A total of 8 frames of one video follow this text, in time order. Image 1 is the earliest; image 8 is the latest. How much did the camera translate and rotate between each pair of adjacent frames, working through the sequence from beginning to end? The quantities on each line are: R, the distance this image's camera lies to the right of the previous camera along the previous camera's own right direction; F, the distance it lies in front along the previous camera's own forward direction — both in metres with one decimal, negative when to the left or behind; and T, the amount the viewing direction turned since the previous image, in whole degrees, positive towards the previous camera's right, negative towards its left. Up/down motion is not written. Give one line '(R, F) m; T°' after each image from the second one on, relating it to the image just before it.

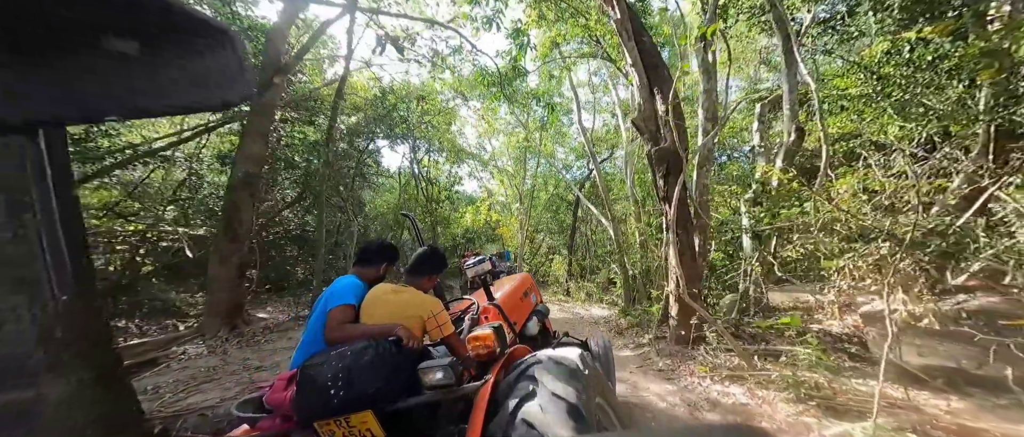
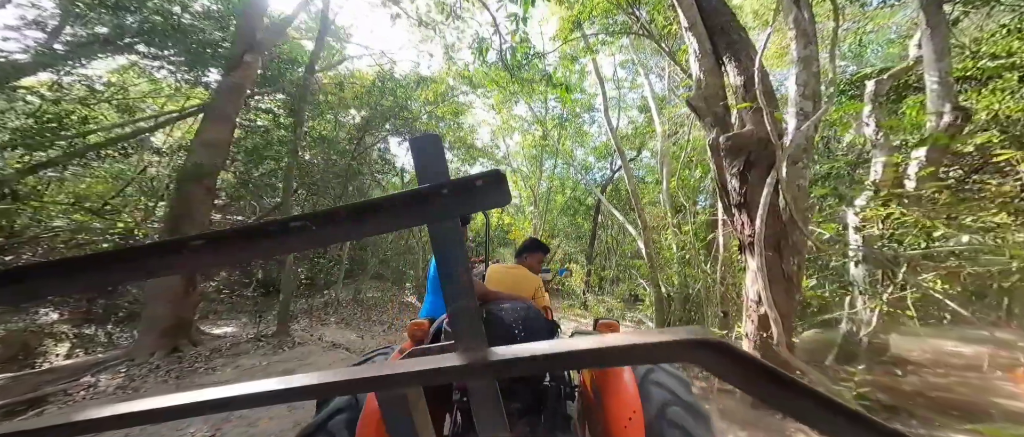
(0.0, +1.1) m; -2°
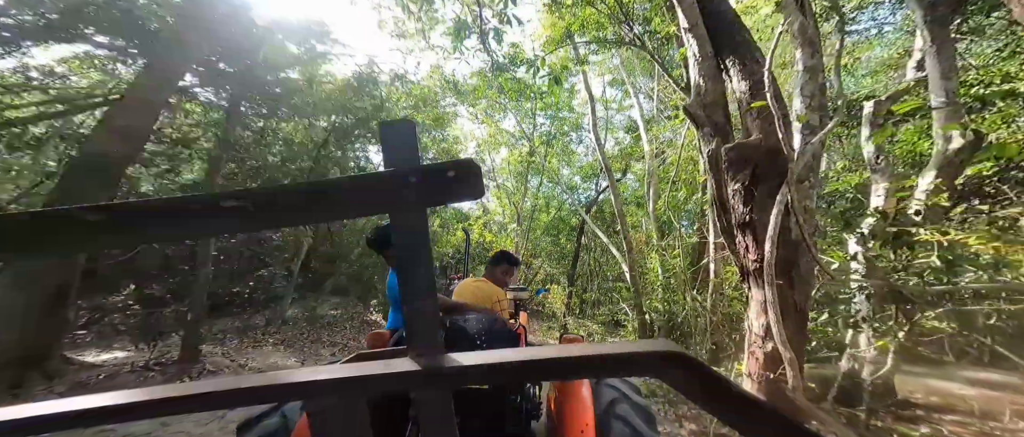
(+0.1, +0.4) m; +3°
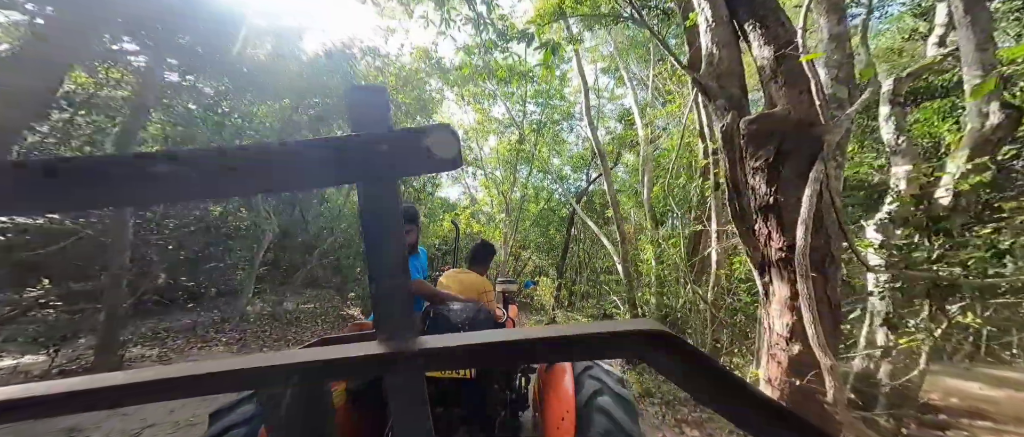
(0.0, +0.4) m; +2°
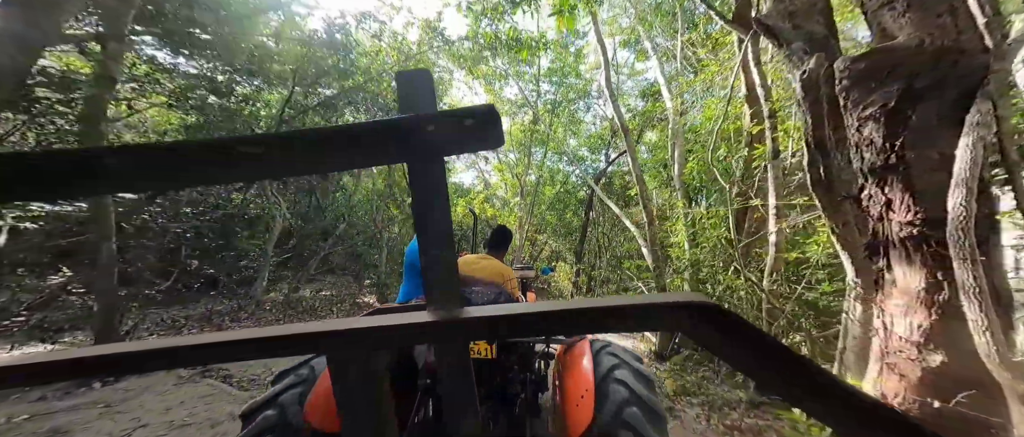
(-0.1, +0.4) m; -2°
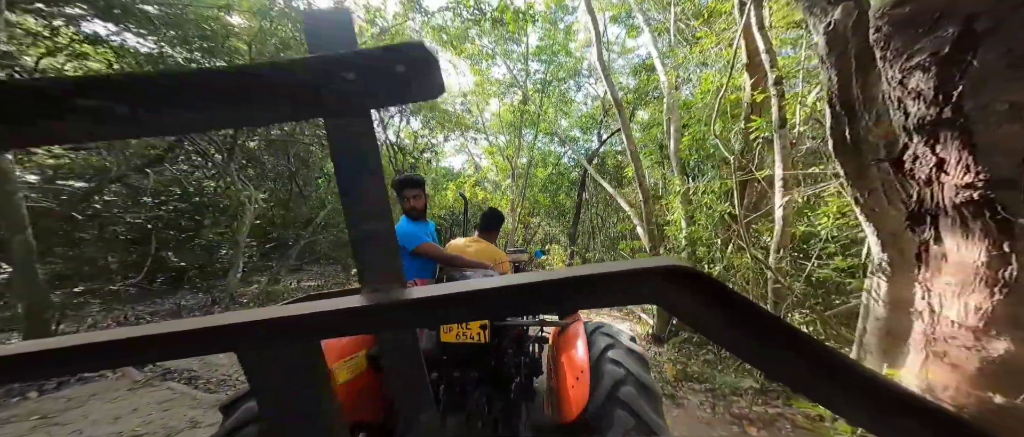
(0.0, +0.2) m; +1°
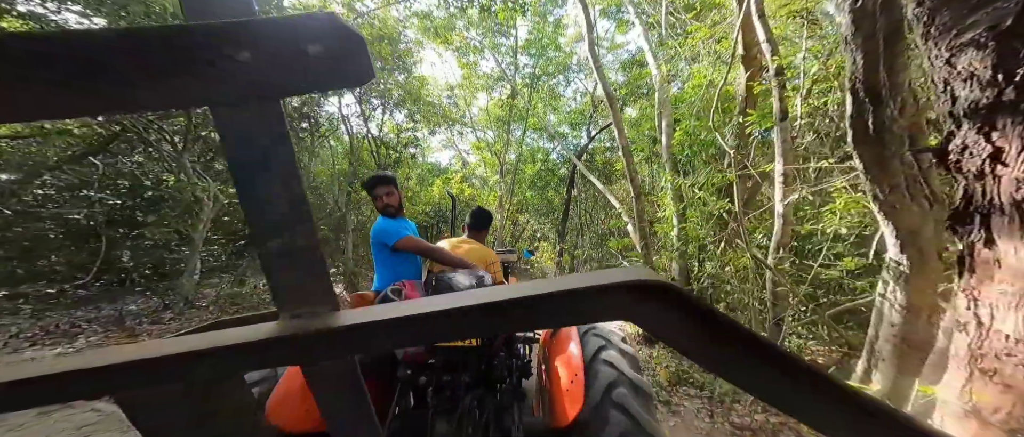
(0.0, +0.2) m; +2°
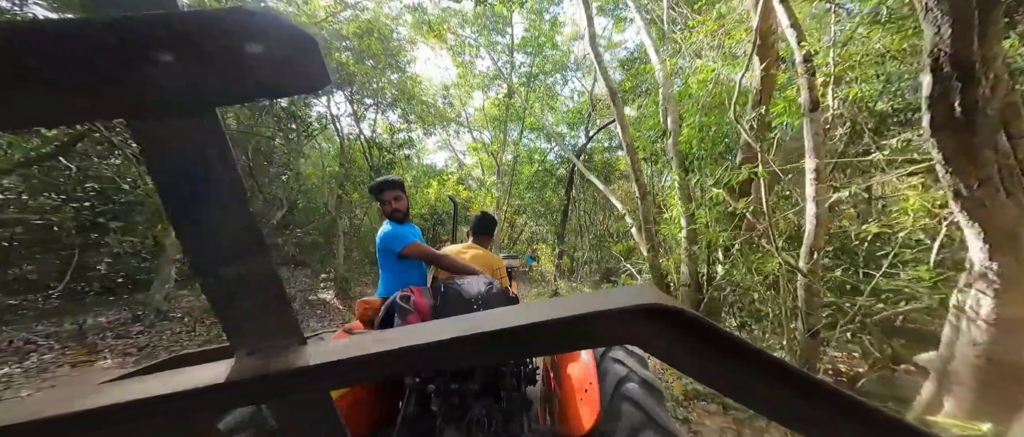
(-0.1, +0.3) m; +1°
